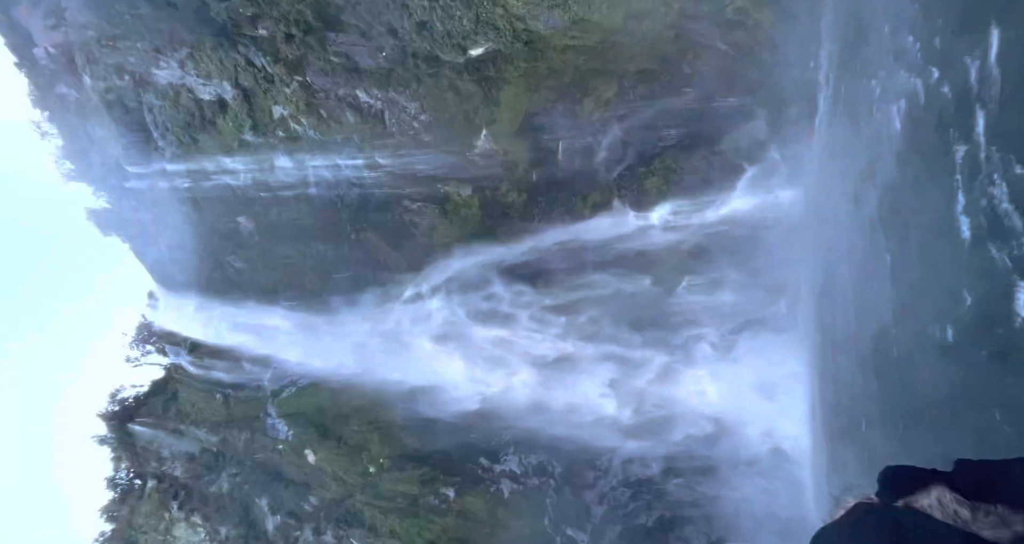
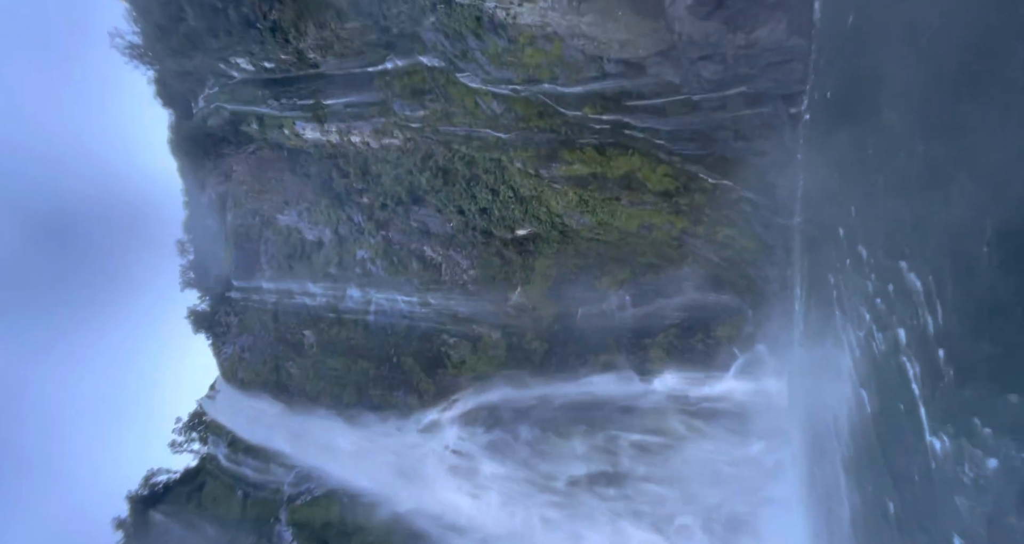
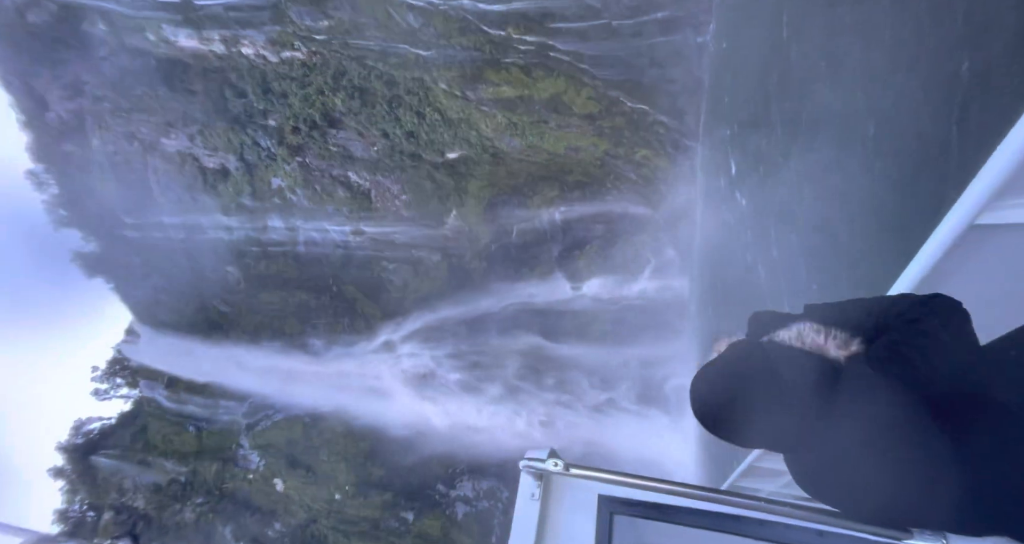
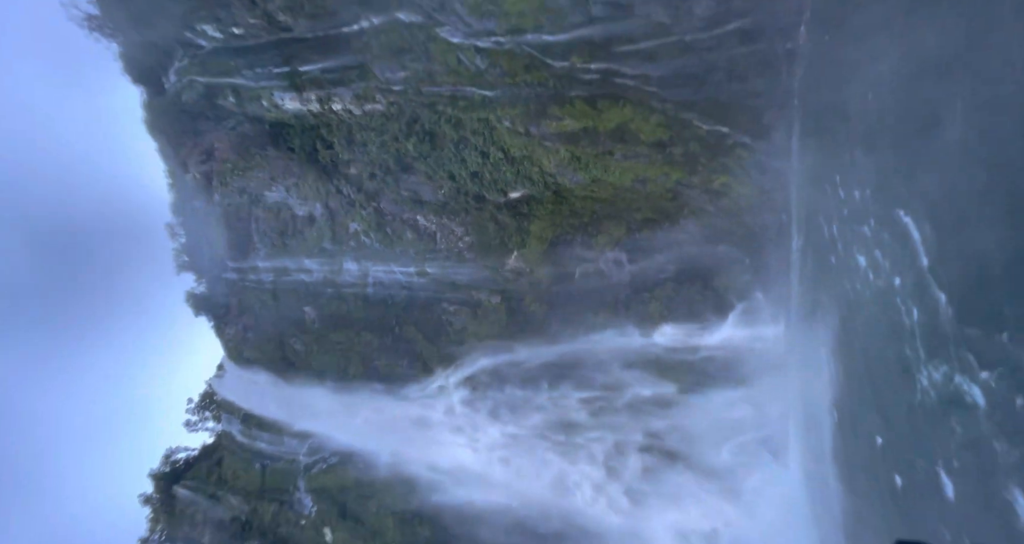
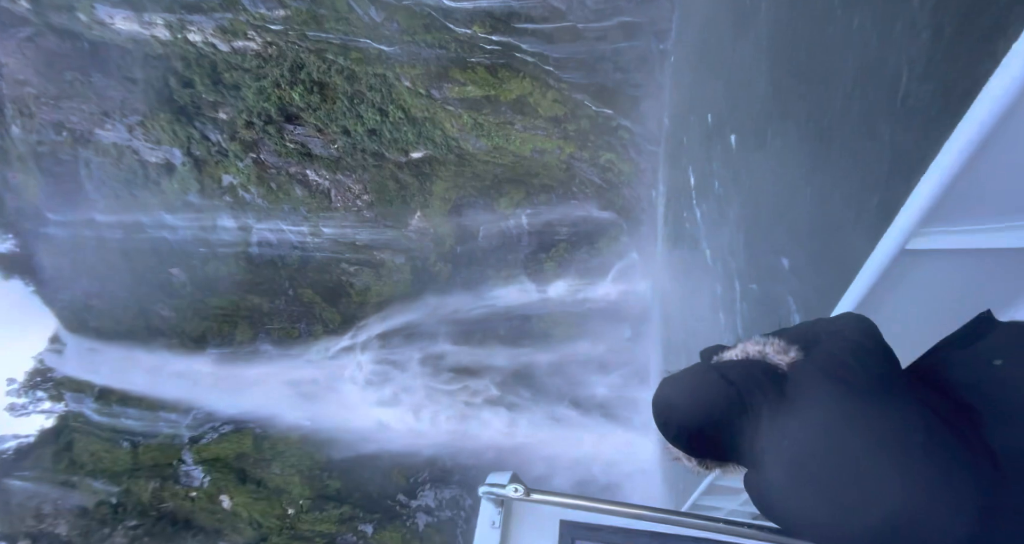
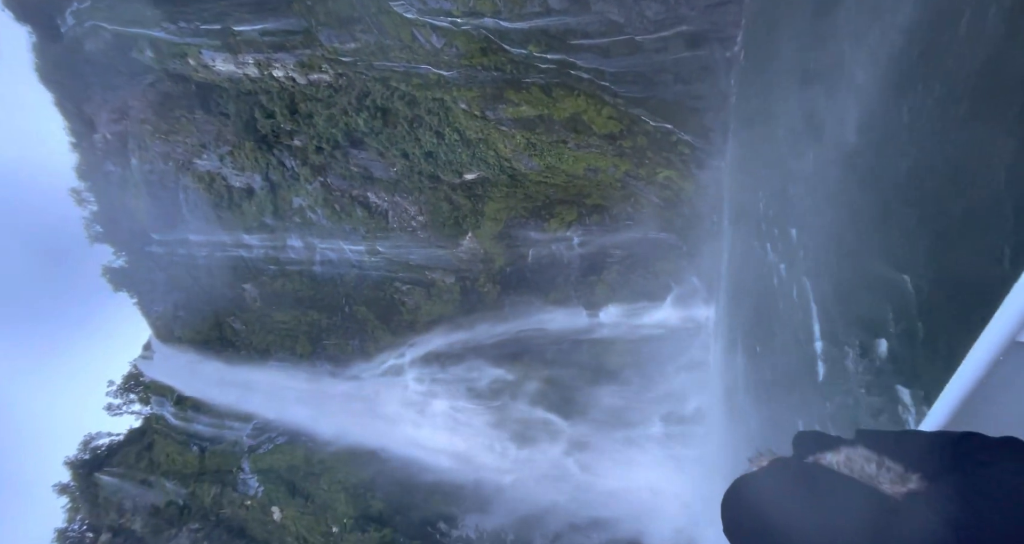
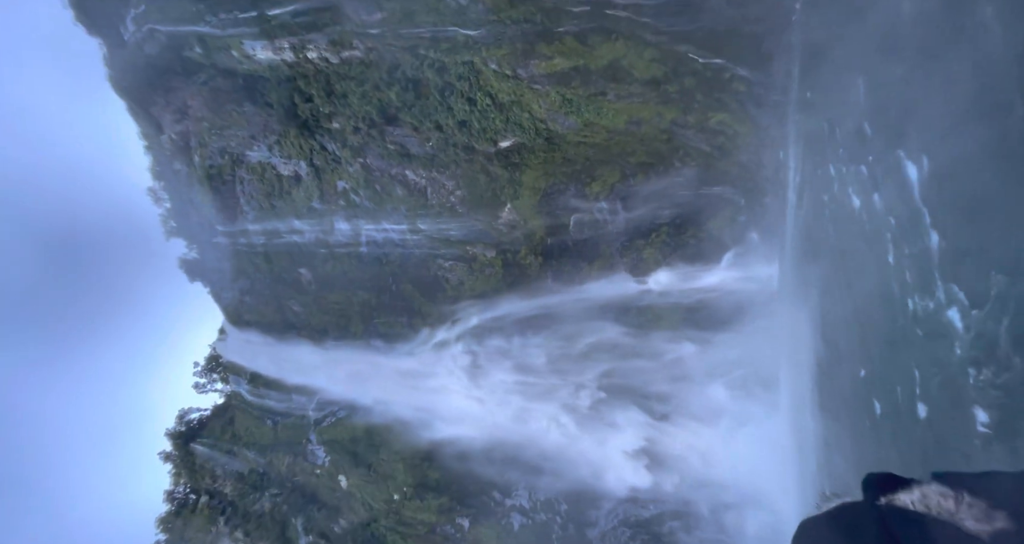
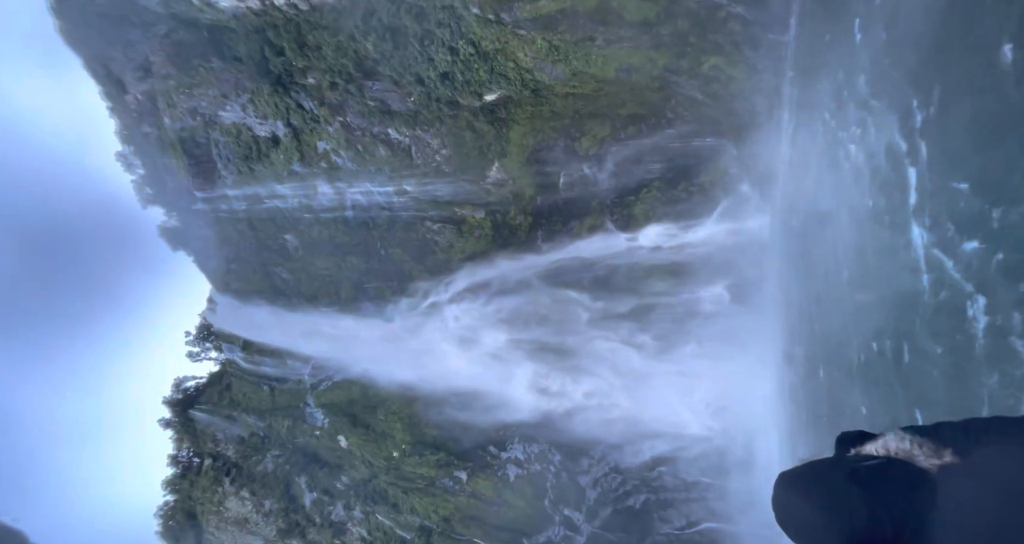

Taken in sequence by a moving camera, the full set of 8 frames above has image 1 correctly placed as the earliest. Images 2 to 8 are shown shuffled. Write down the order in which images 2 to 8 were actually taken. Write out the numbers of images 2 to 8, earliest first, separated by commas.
8, 7, 4, 2, 6, 5, 3
